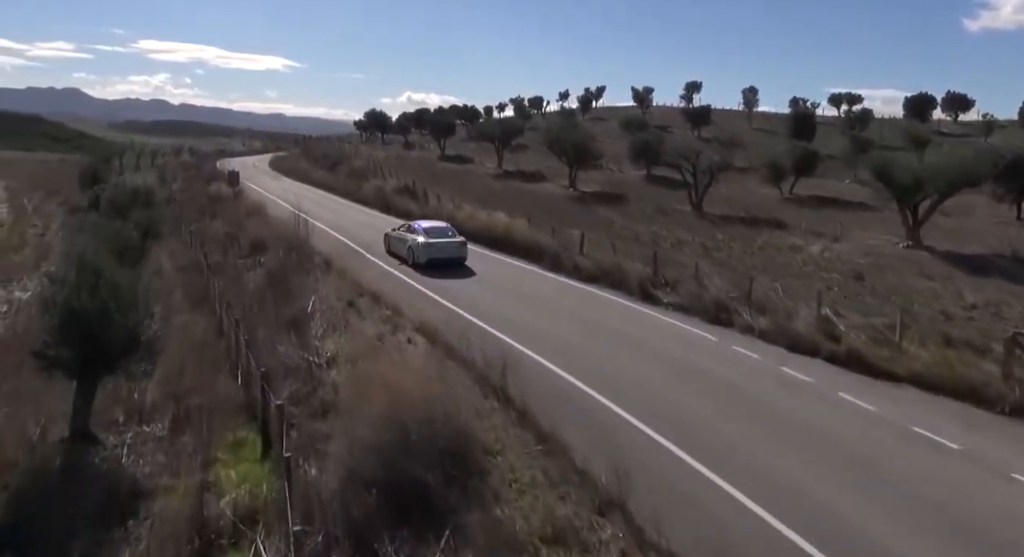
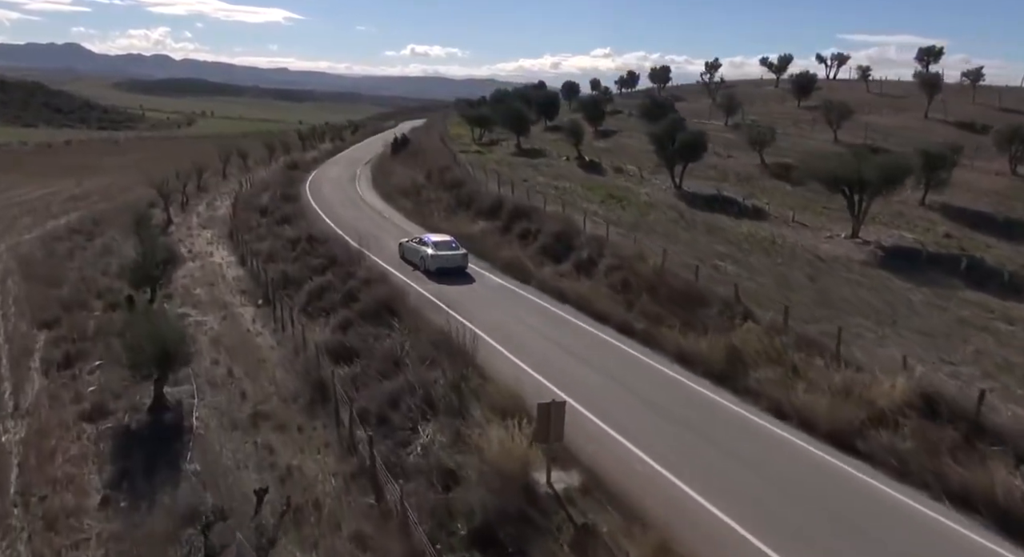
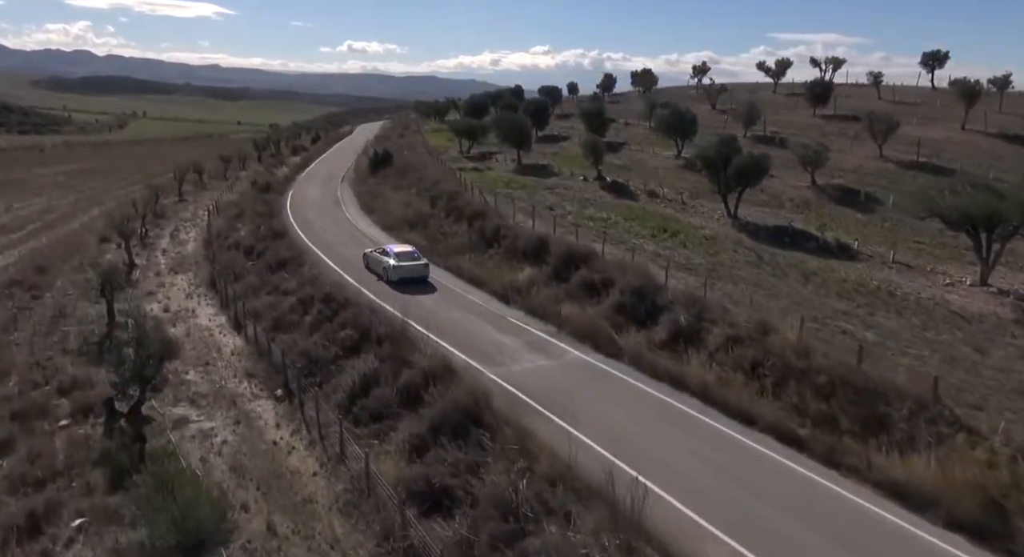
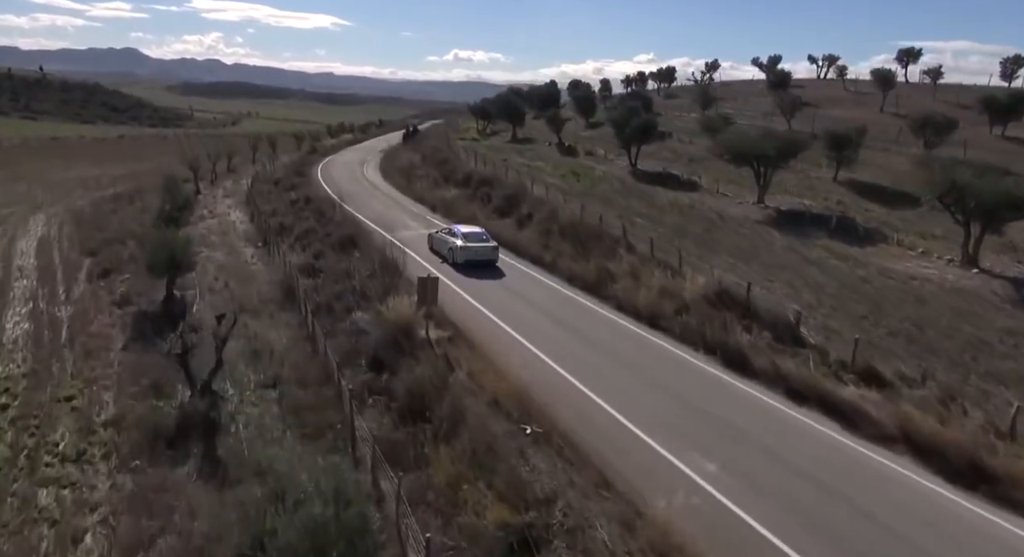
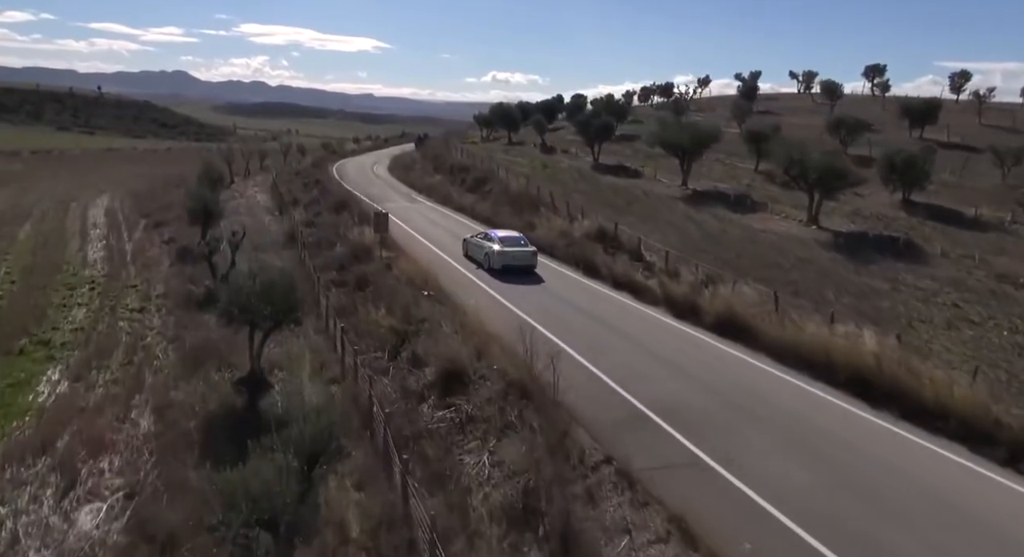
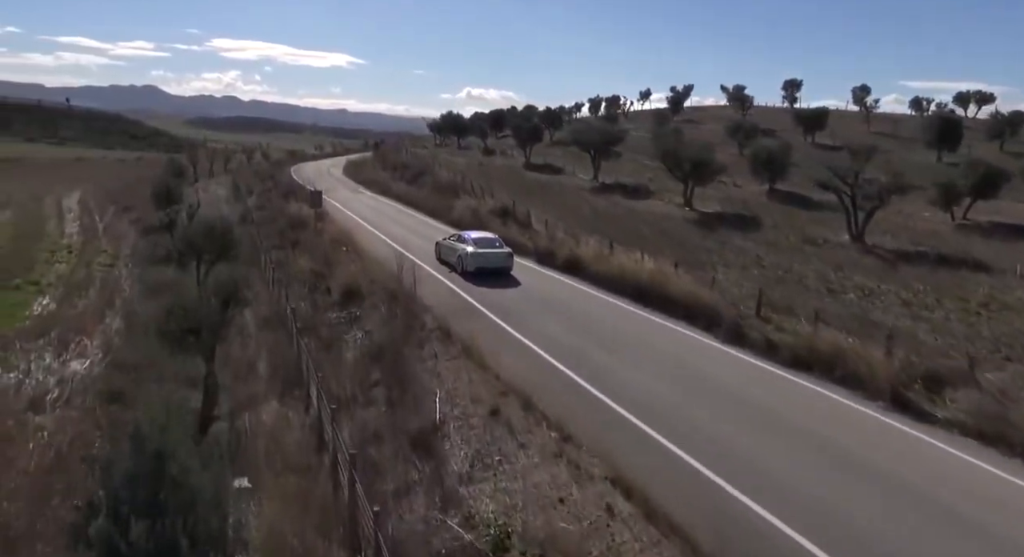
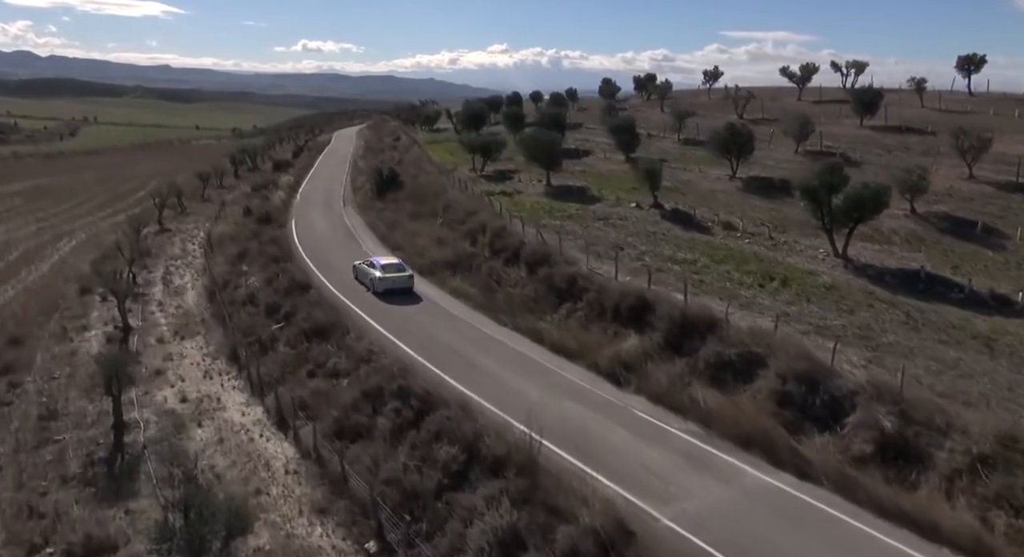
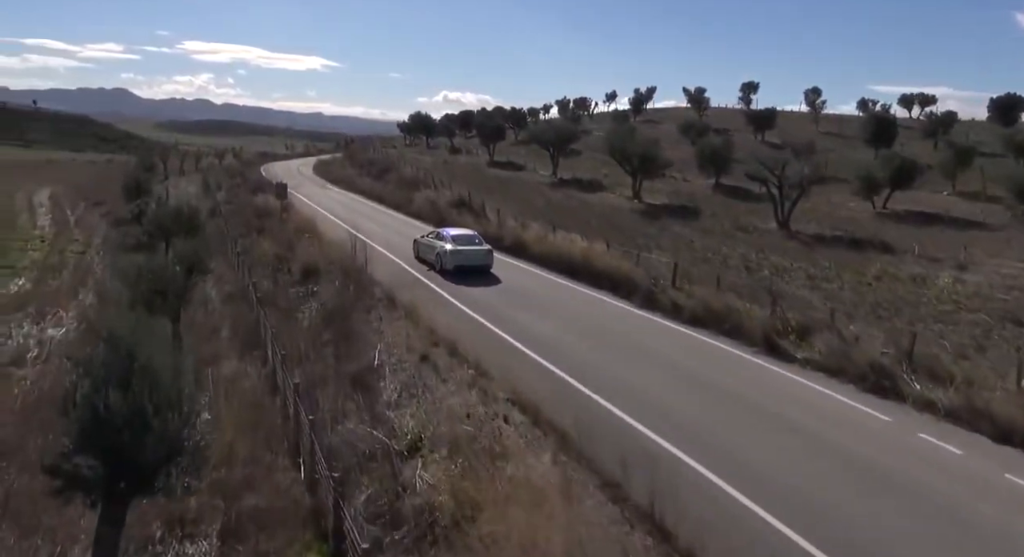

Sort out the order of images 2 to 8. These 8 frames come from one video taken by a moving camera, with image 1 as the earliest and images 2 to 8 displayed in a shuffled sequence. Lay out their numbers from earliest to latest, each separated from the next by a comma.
8, 6, 5, 4, 2, 3, 7
